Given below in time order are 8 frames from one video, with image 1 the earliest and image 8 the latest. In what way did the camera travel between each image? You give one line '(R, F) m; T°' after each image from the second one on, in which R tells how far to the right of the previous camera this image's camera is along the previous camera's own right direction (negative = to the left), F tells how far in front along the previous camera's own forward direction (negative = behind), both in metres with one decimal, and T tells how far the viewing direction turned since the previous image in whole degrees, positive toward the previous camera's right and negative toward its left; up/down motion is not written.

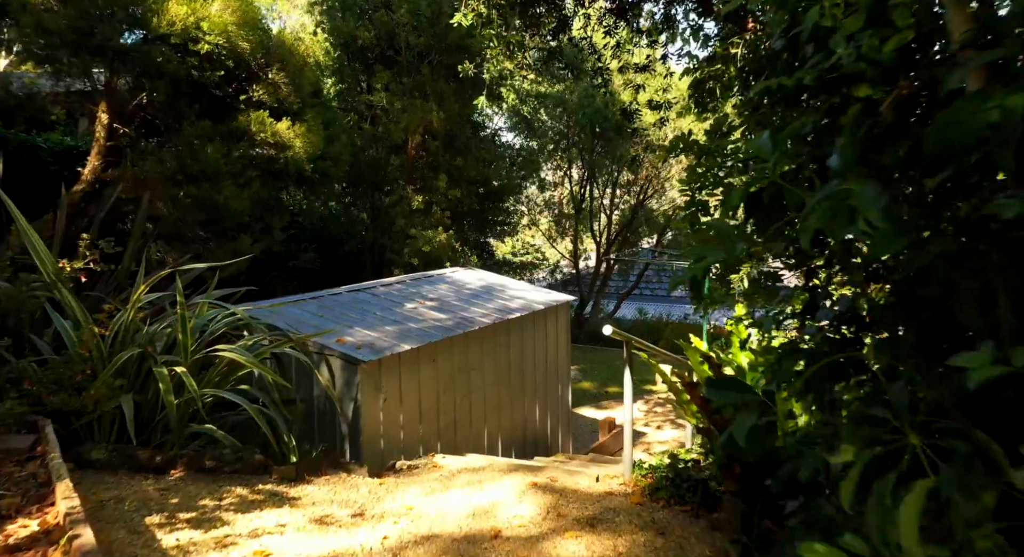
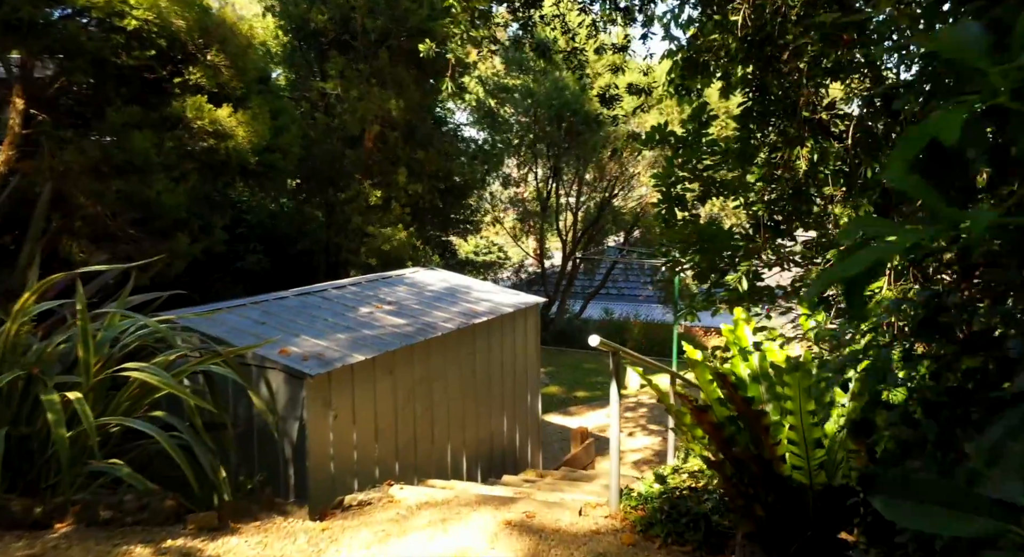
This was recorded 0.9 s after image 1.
(0.0, +0.6) m; +3°
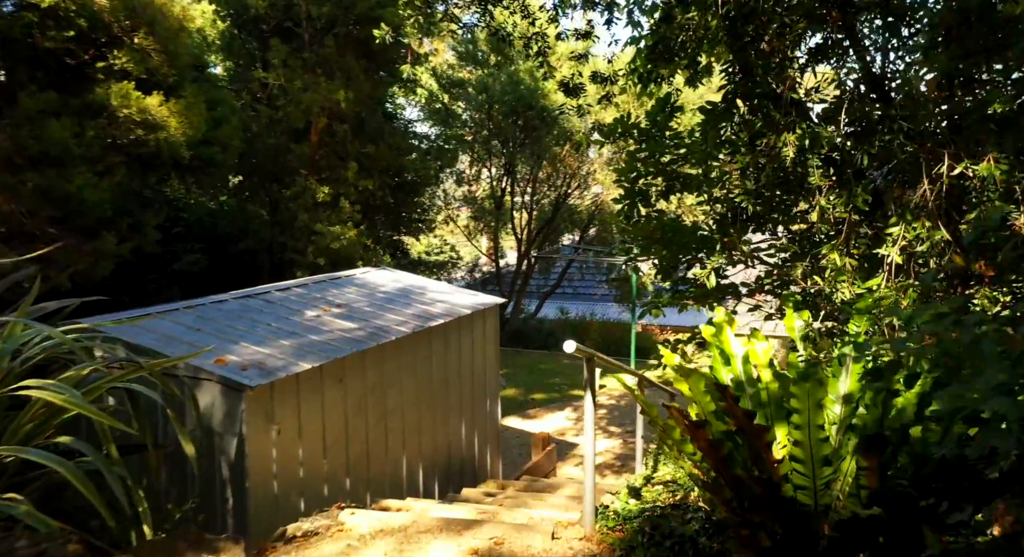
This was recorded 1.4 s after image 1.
(0.0, +0.4) m; +3°
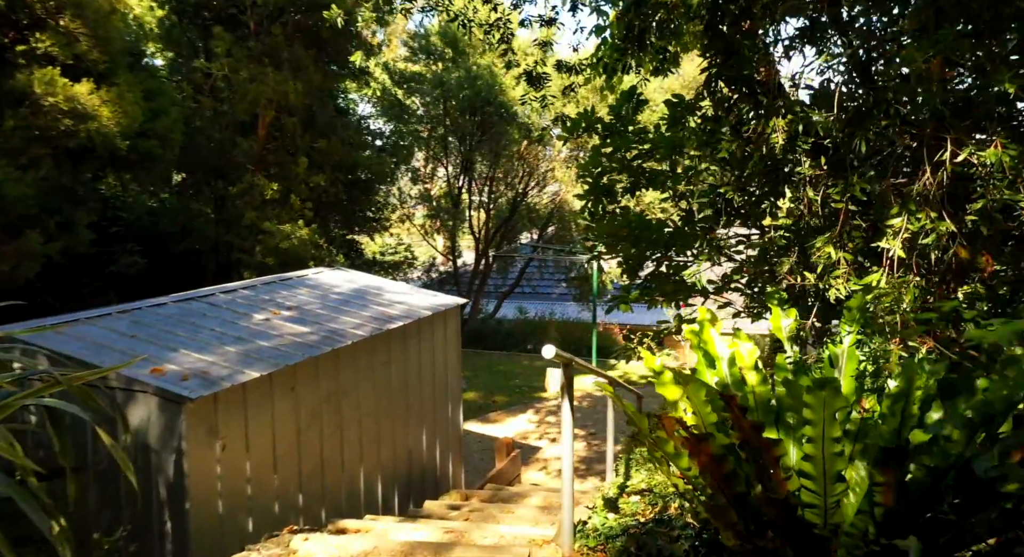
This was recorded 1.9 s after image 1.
(-0.1, +0.3) m; +3°
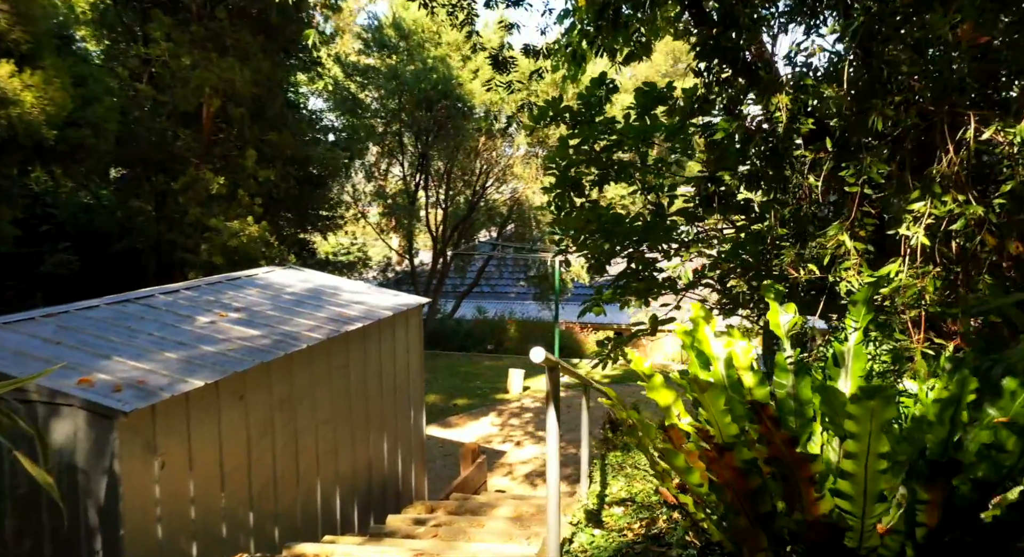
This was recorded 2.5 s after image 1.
(-0.1, +0.3) m; +3°
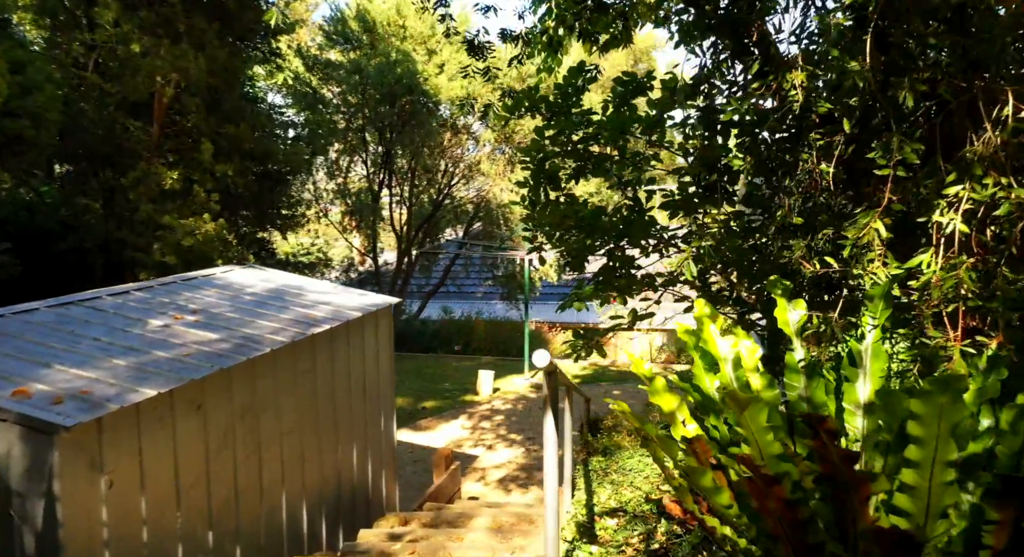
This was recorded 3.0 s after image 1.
(-0.1, +0.3) m; +3°
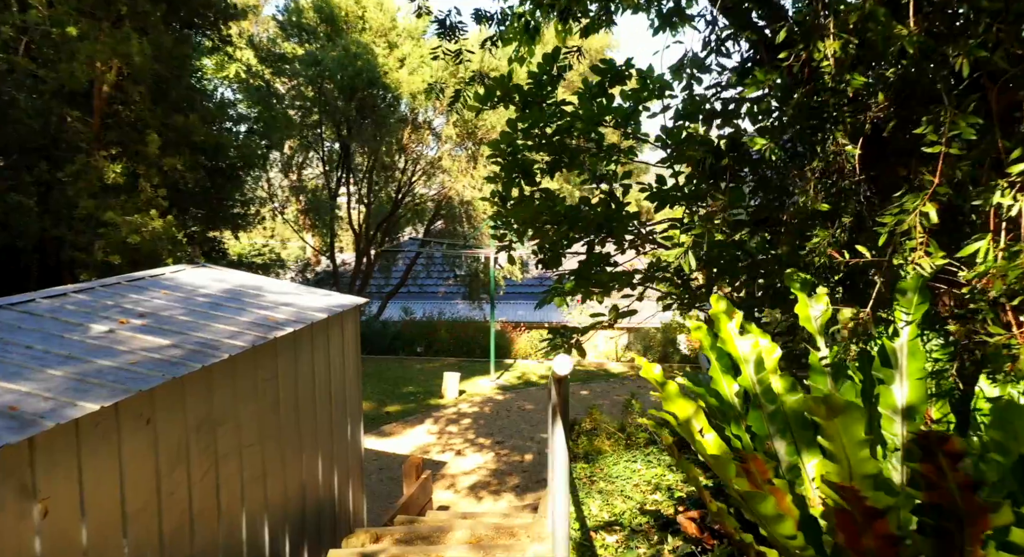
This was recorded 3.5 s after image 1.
(-0.1, +0.3) m; +3°
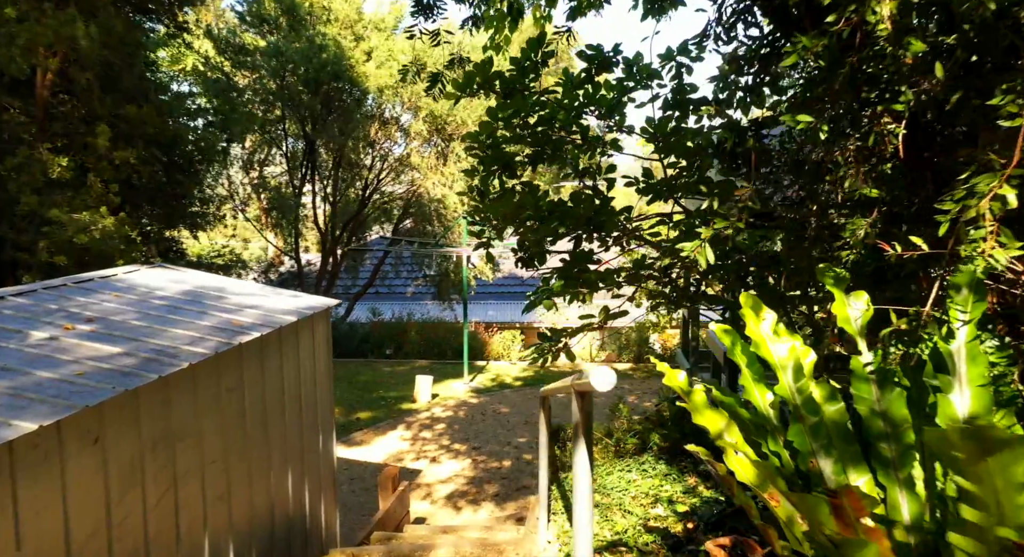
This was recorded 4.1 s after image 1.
(-0.1, +0.3) m; +2°
